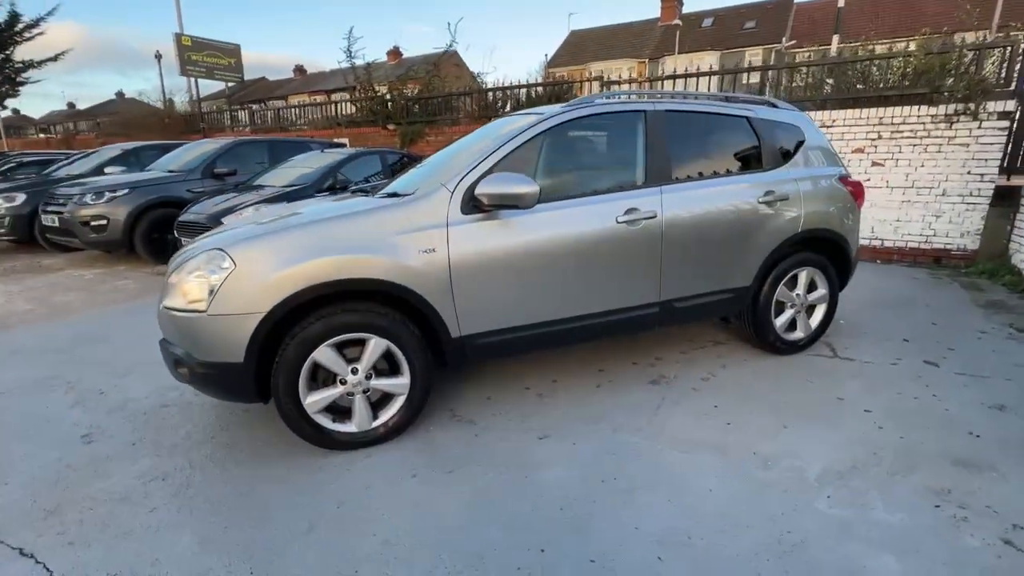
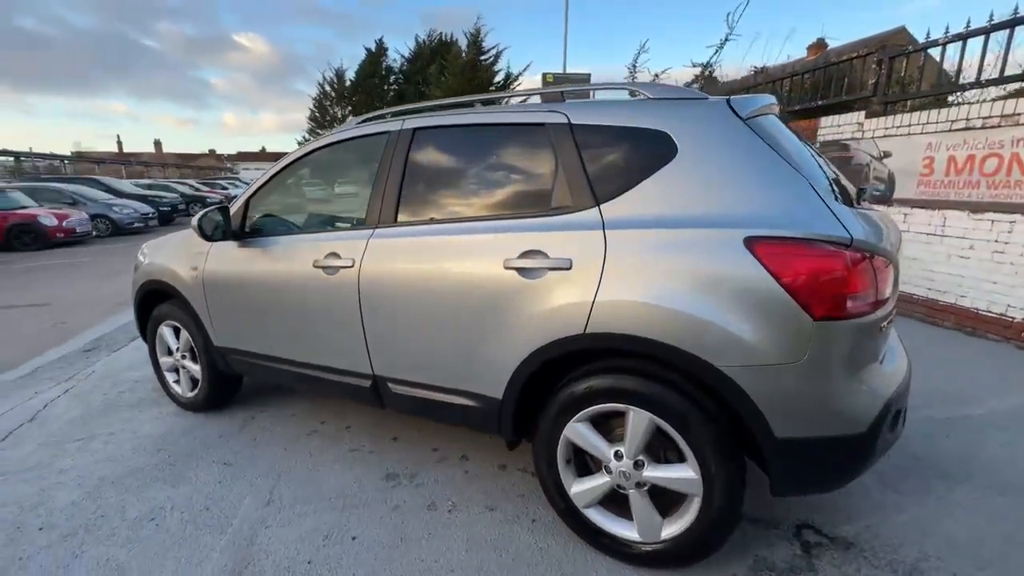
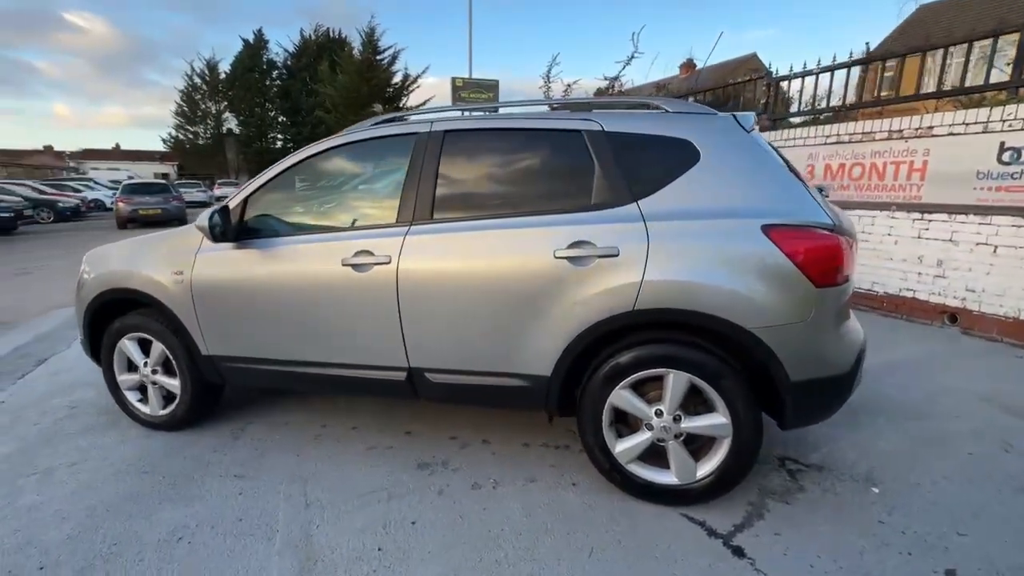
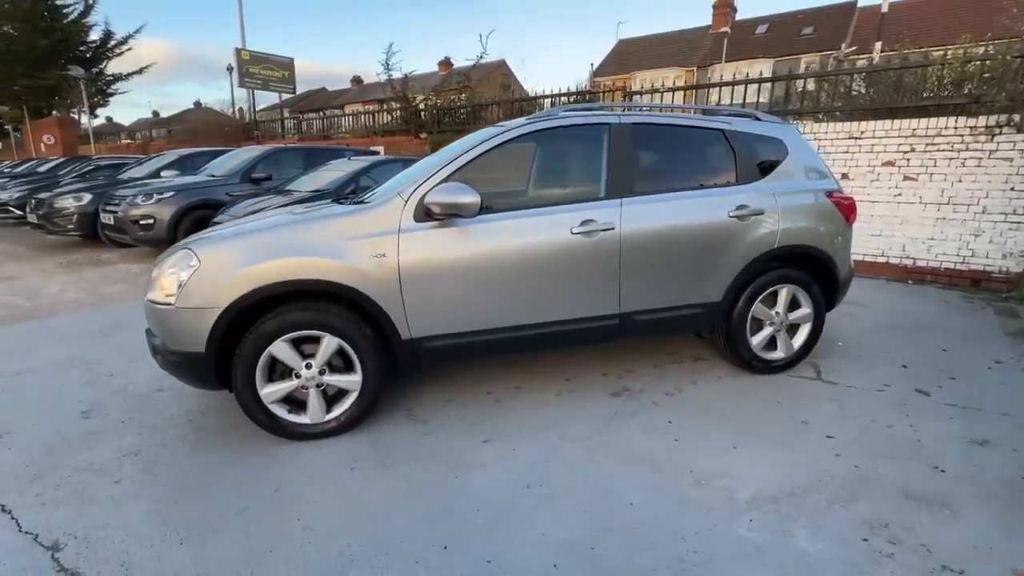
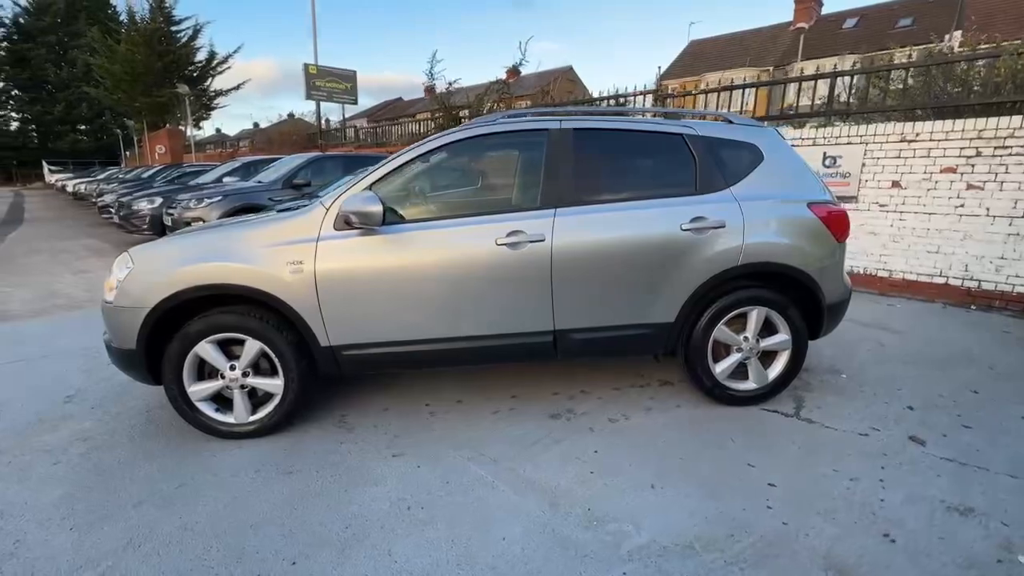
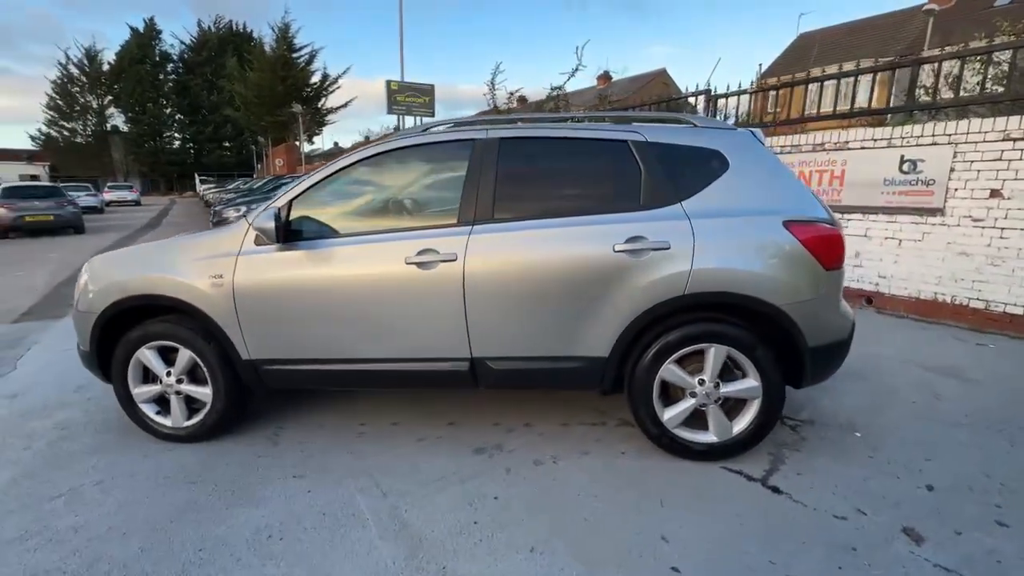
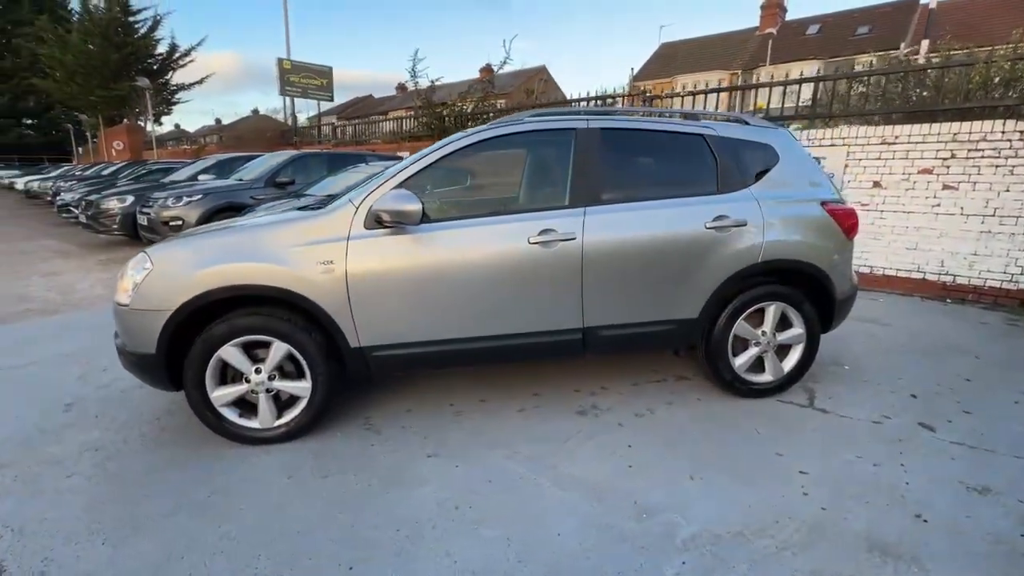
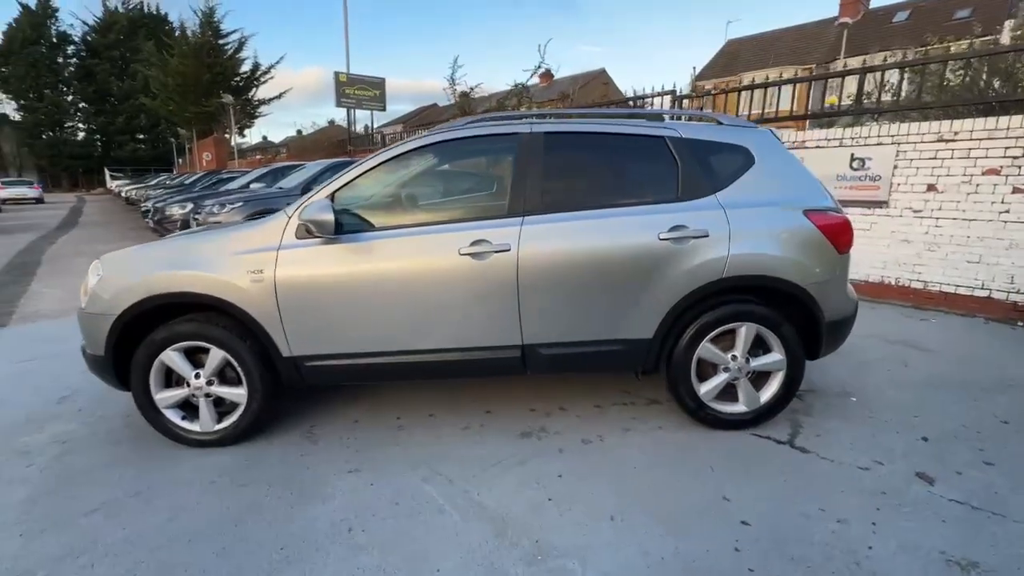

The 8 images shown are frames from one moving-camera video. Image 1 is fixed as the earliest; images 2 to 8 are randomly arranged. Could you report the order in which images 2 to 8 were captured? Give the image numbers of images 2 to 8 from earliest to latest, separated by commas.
4, 7, 5, 8, 6, 3, 2
